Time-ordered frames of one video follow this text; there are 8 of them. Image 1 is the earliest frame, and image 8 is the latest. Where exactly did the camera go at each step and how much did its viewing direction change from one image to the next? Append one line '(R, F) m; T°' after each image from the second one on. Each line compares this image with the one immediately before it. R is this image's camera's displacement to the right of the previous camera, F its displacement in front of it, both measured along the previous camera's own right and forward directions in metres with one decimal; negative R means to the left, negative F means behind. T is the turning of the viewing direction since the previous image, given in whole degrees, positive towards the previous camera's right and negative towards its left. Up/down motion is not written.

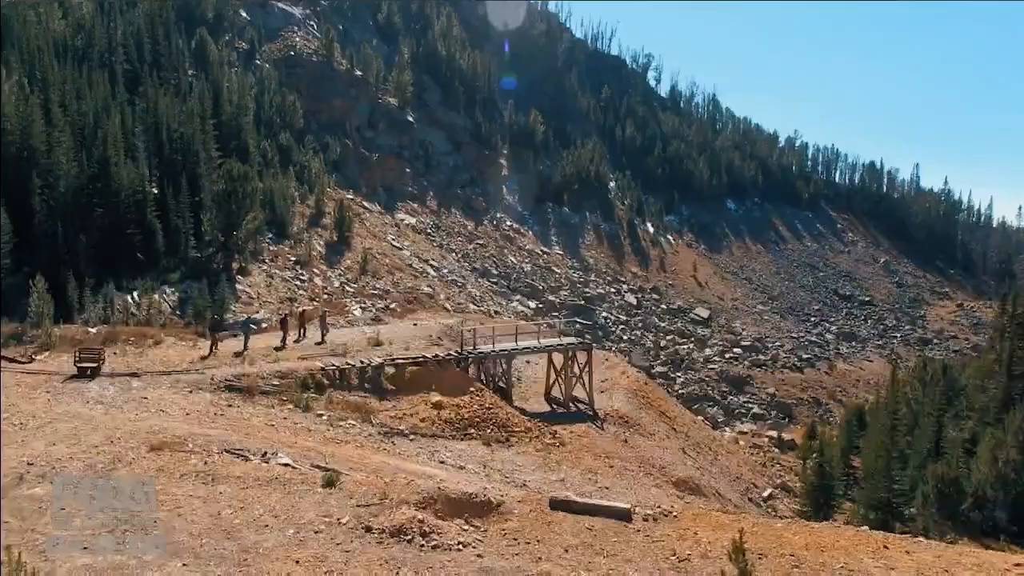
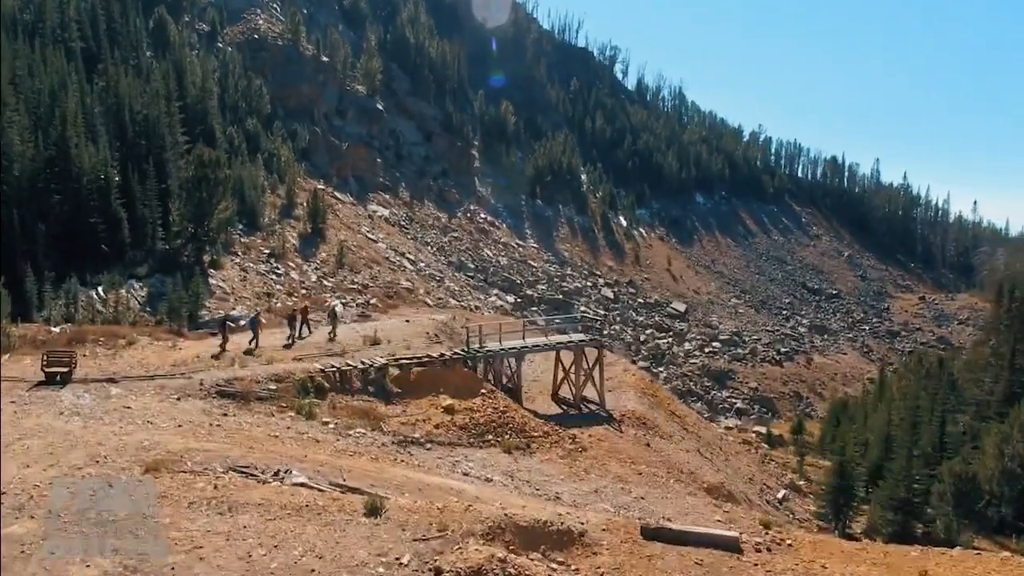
(-1.9, +2.1) m; +3°
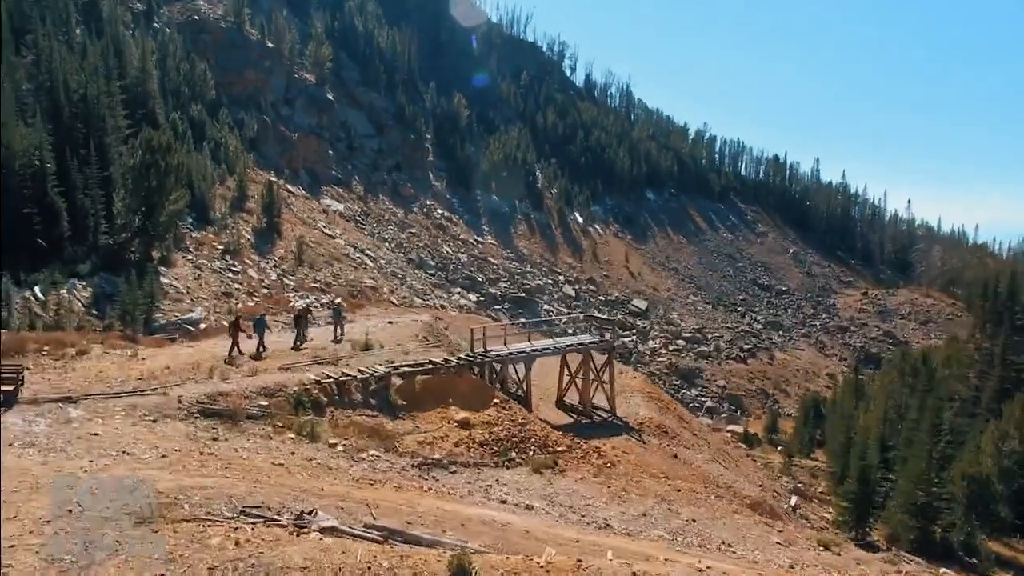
(-2.4, +2.7) m; +5°
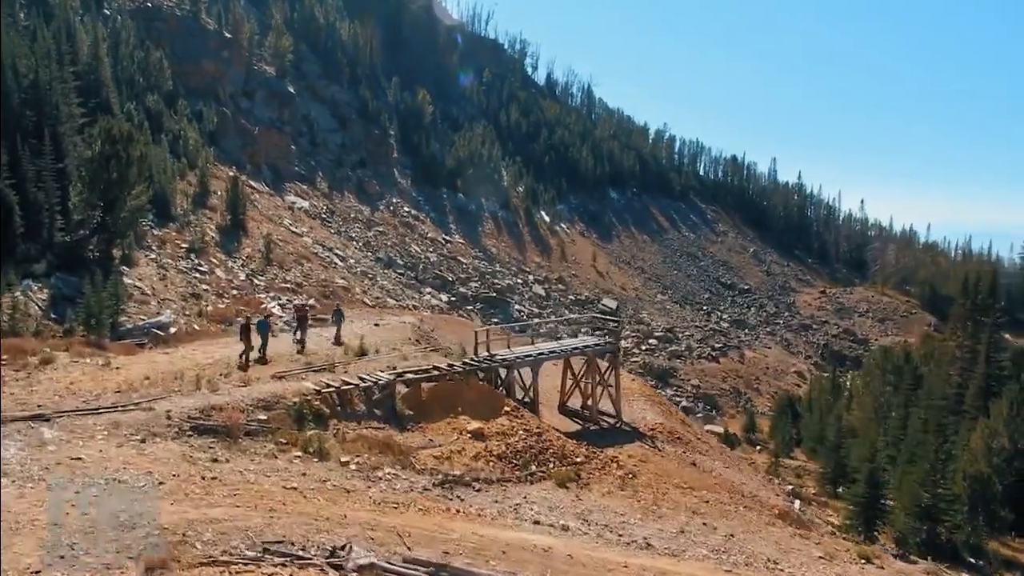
(-1.6, +1.5) m; +4°
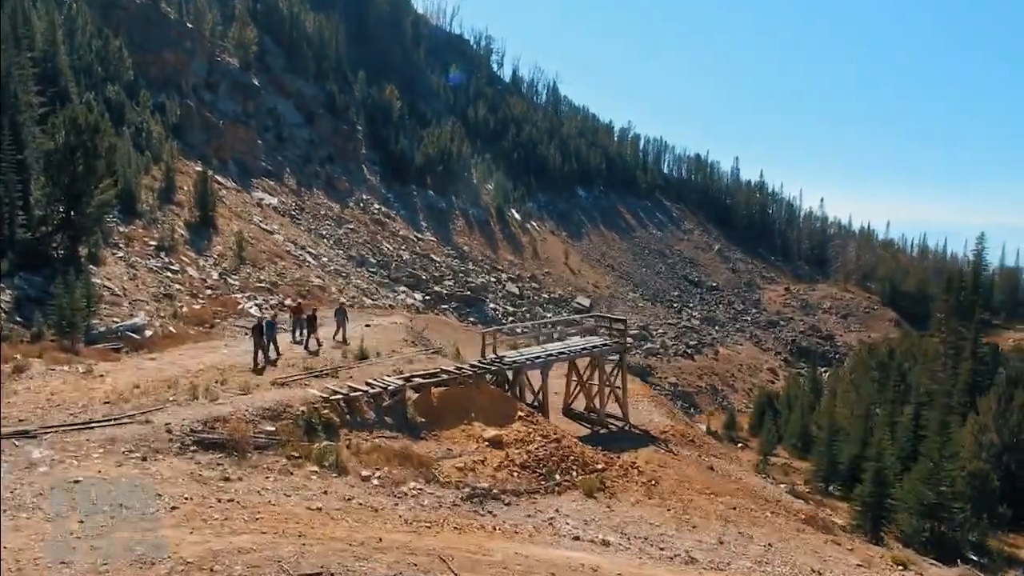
(-1.5, +1.1) m; +3°
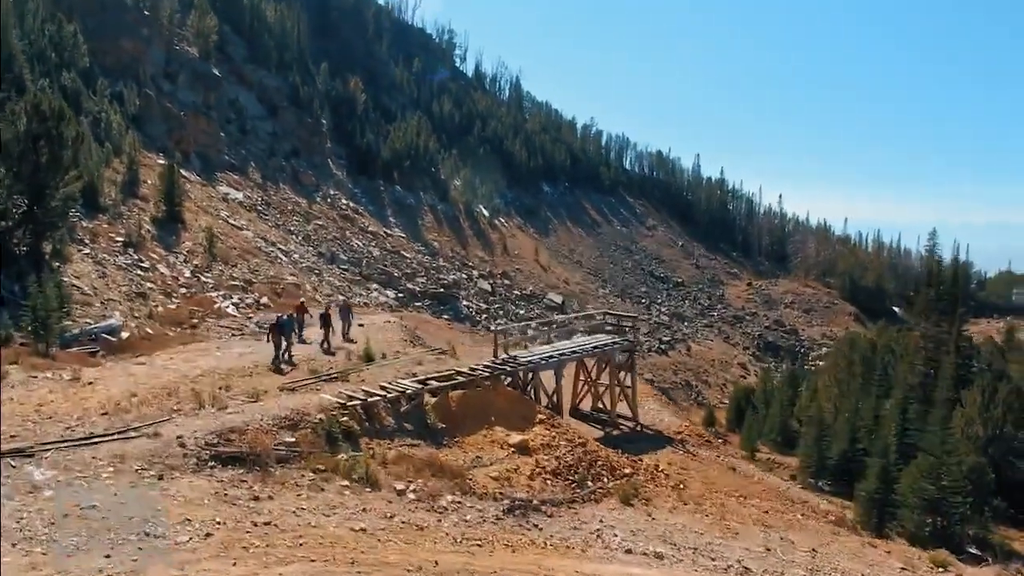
(-1.6, +1.1) m; +3°
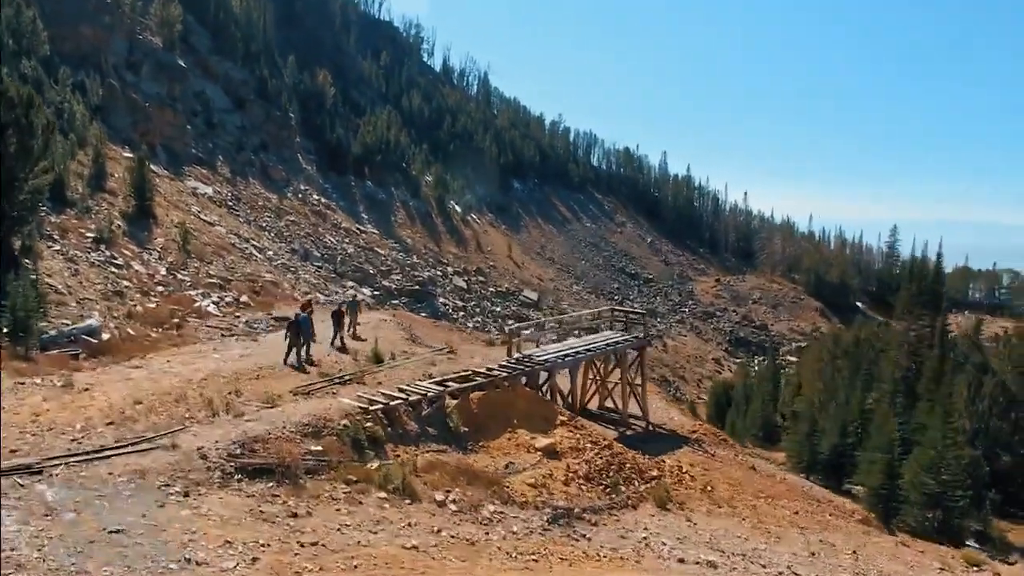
(-1.4, +0.9) m; +3°
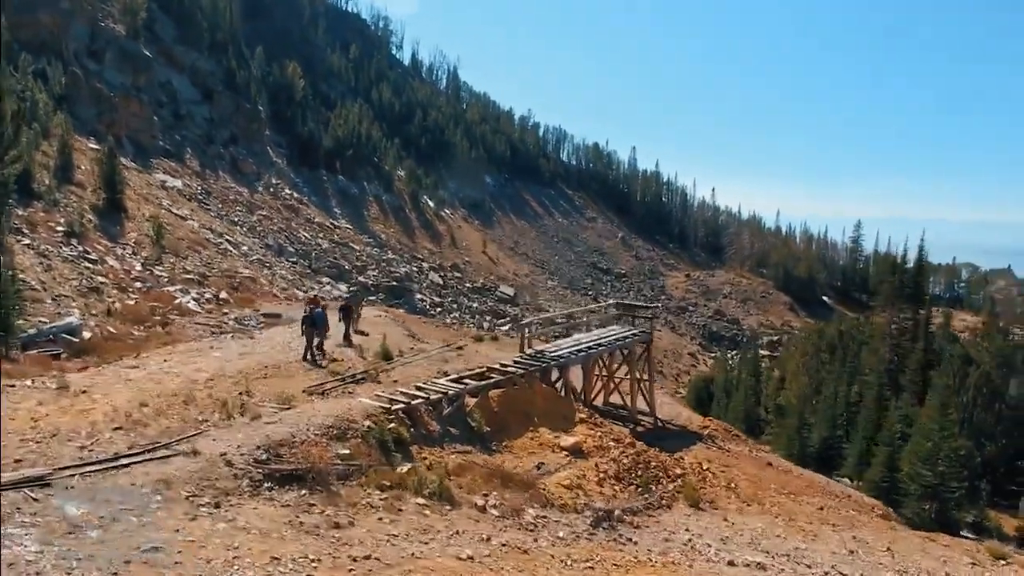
(-1.2, +0.7) m; +3°
